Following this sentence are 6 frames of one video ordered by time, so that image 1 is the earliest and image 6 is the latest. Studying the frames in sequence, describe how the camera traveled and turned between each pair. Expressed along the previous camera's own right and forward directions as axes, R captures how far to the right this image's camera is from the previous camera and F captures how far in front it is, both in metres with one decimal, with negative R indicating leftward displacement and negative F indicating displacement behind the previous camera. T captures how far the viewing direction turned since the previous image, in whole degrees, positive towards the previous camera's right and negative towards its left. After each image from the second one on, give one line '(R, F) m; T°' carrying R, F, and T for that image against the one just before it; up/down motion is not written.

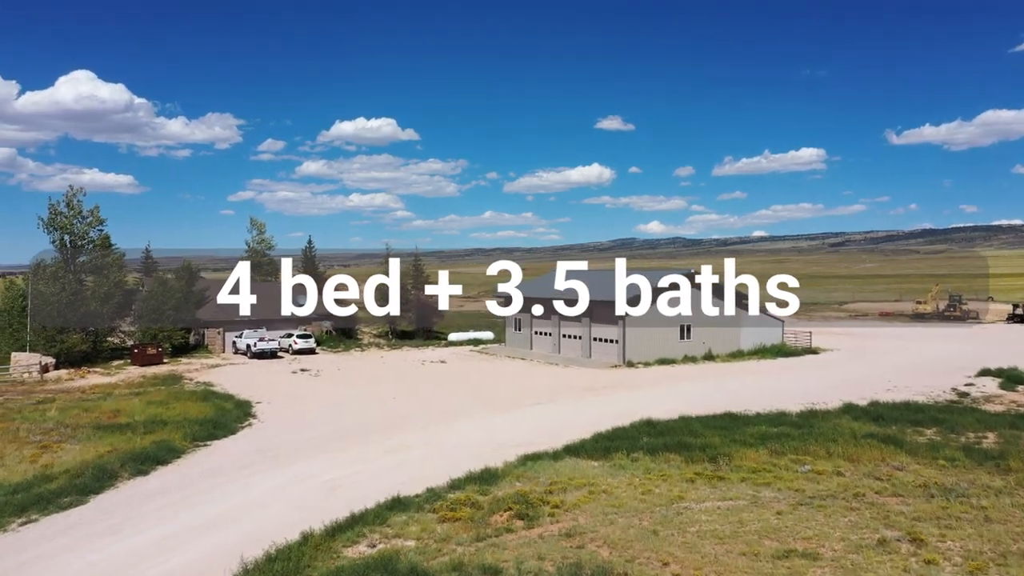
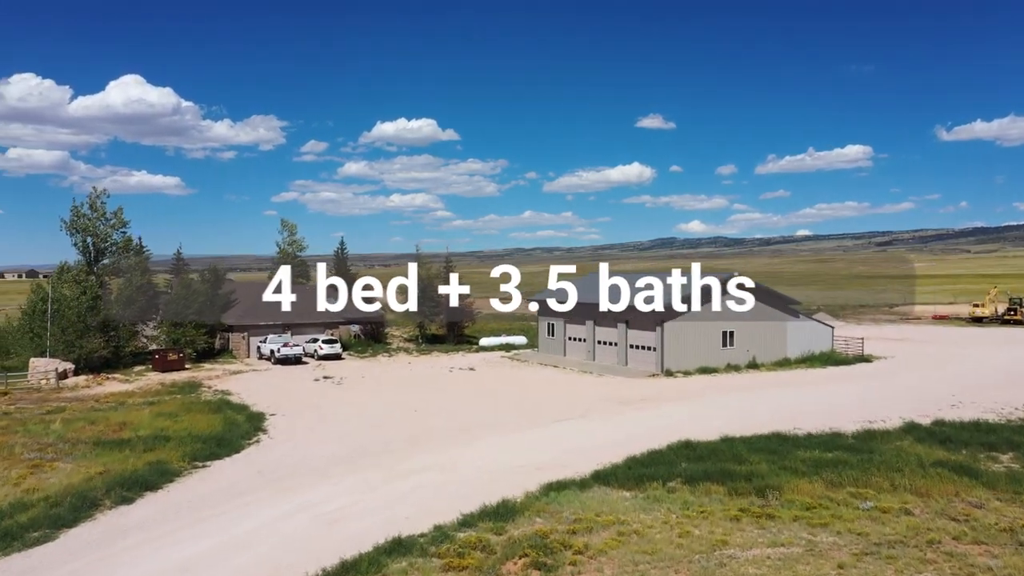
(+0.4, +1.8) m; -3°
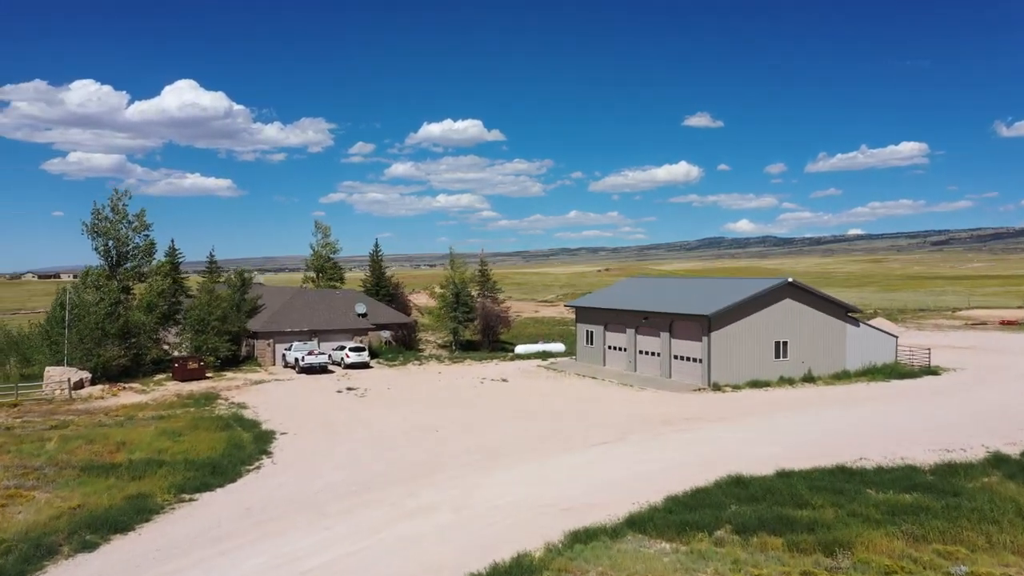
(+0.4, +2.3) m; -3°
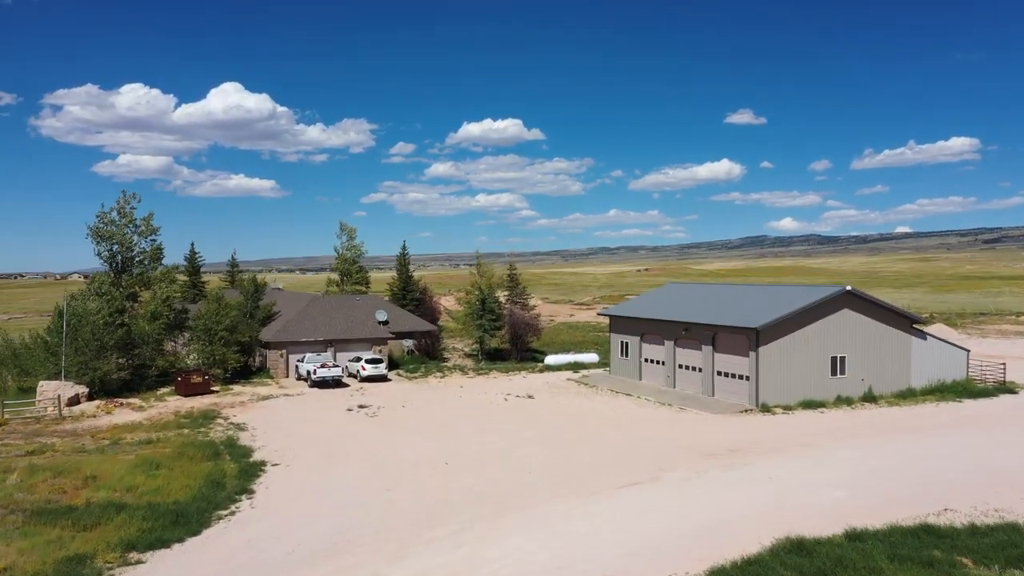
(+0.5, +3.0) m; -3°
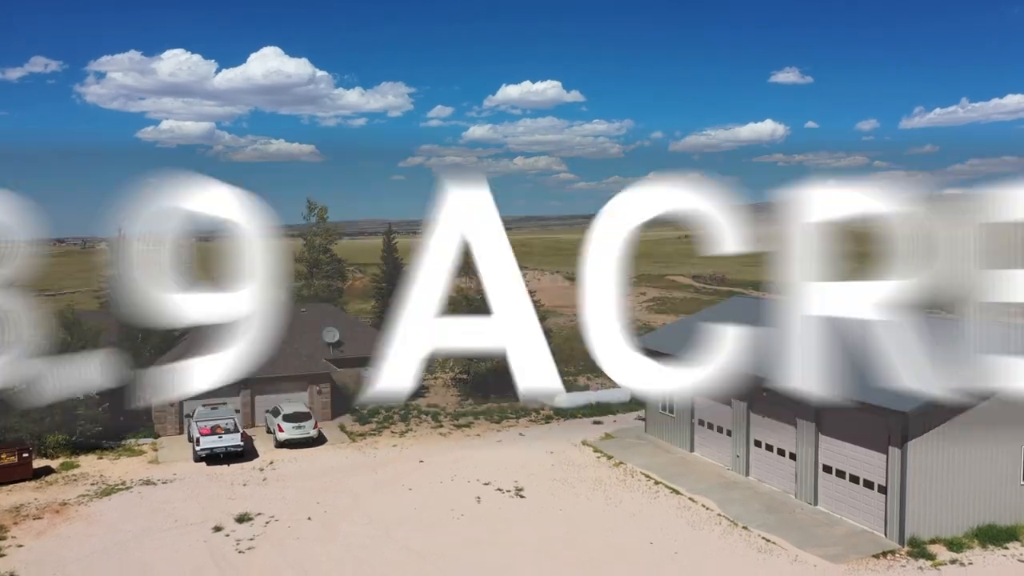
(+1.5, +12.3) m; -3°
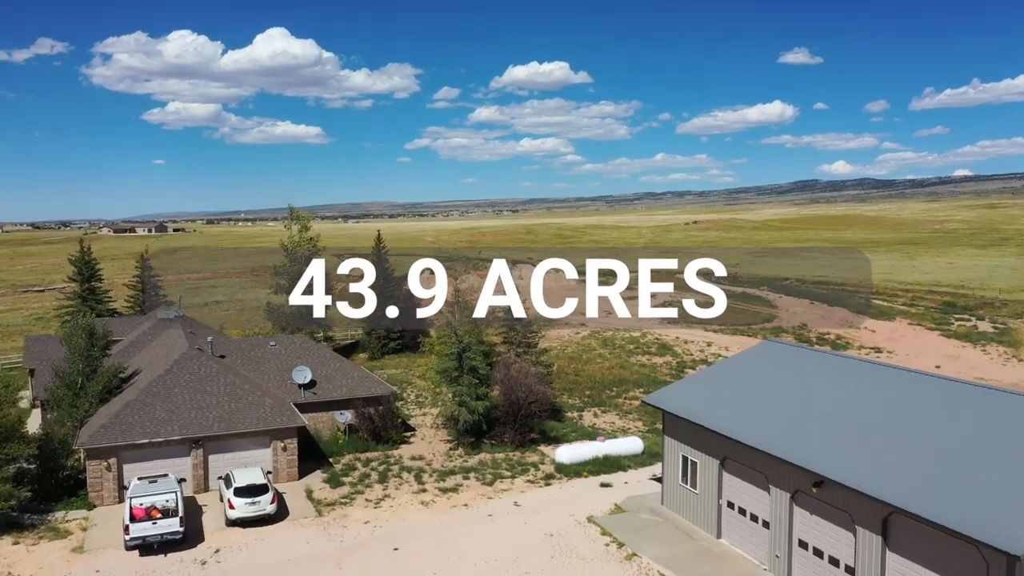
(+0.4, +4.0) m; 0°
